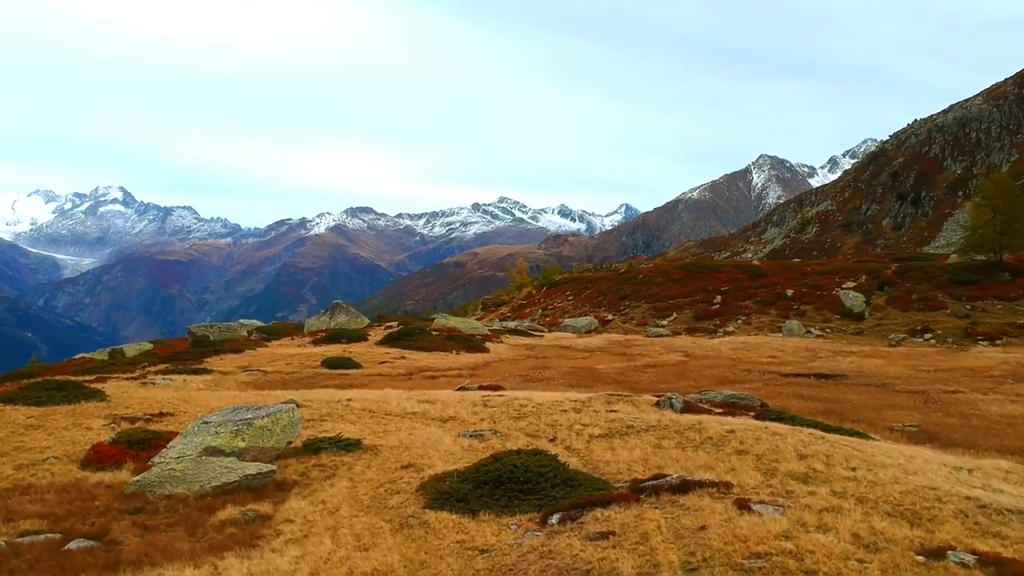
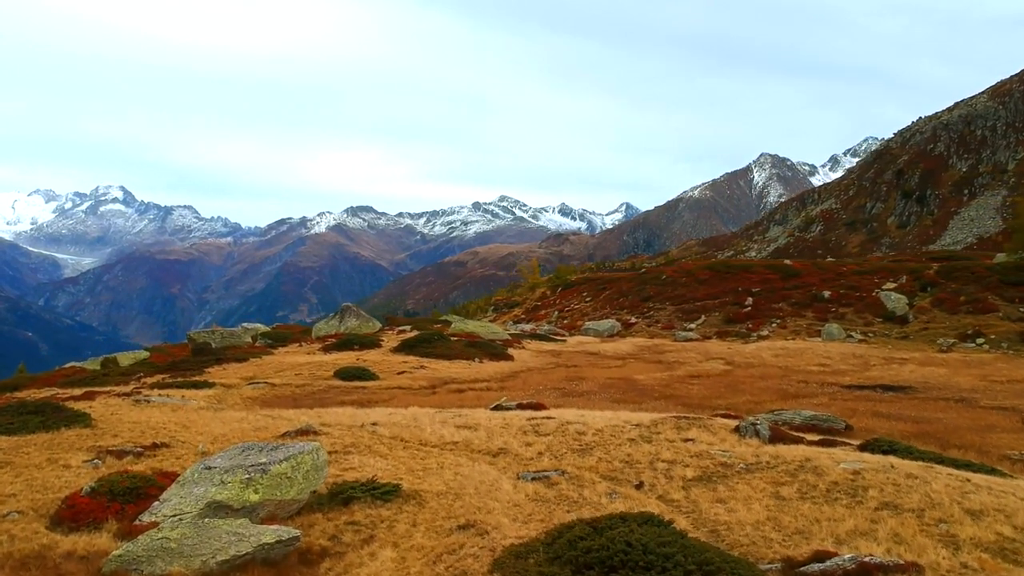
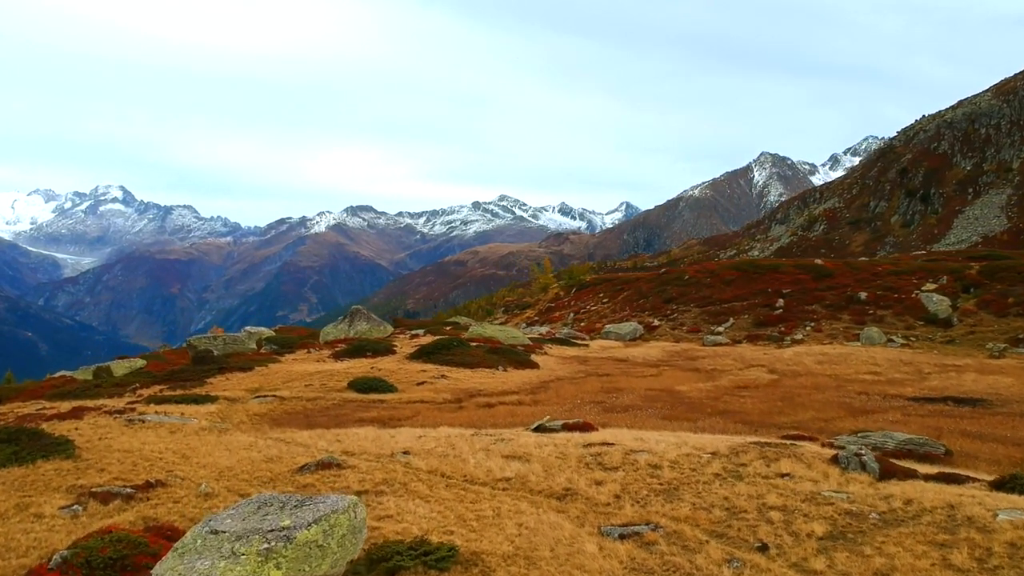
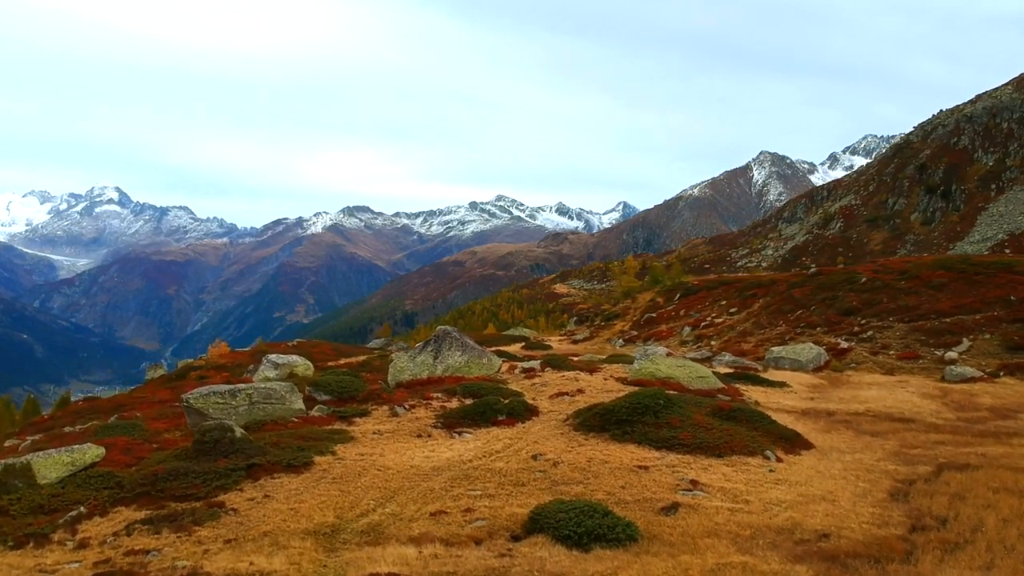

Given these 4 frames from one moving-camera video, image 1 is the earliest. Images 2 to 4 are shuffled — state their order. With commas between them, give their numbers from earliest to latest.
2, 3, 4
